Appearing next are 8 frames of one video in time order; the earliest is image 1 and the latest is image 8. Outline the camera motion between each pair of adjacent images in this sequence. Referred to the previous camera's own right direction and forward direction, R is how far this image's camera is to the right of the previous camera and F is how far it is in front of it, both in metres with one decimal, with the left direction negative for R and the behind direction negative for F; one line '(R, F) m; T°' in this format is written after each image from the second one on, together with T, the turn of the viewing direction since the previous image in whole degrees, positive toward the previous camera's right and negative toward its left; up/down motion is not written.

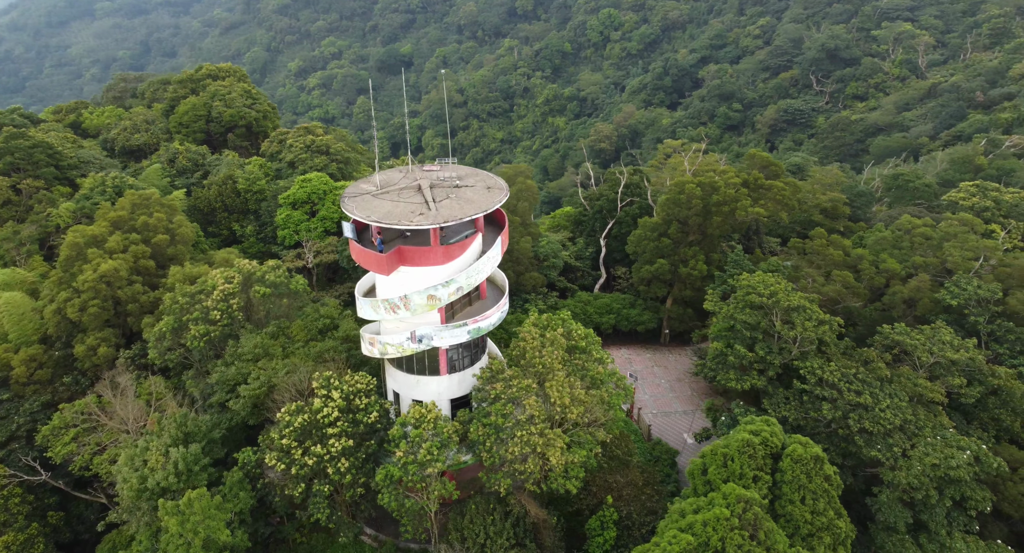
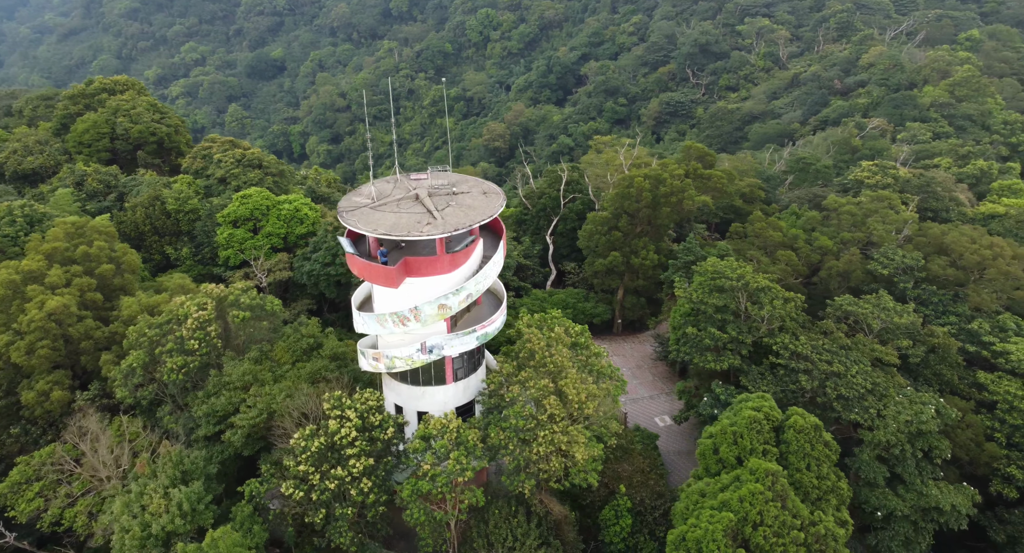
(-3.5, +0.1) m; +9°
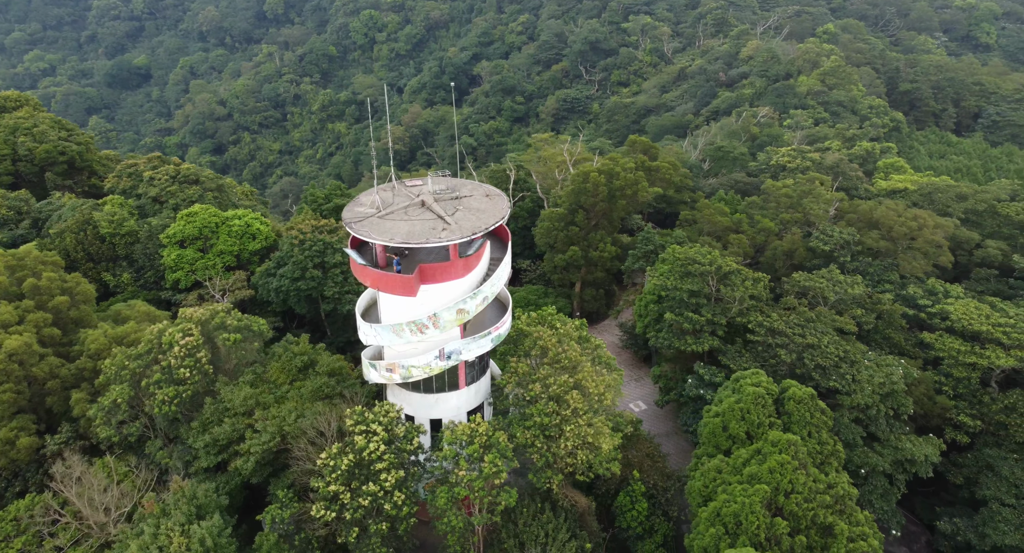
(-3.4, 0.0) m; +8°
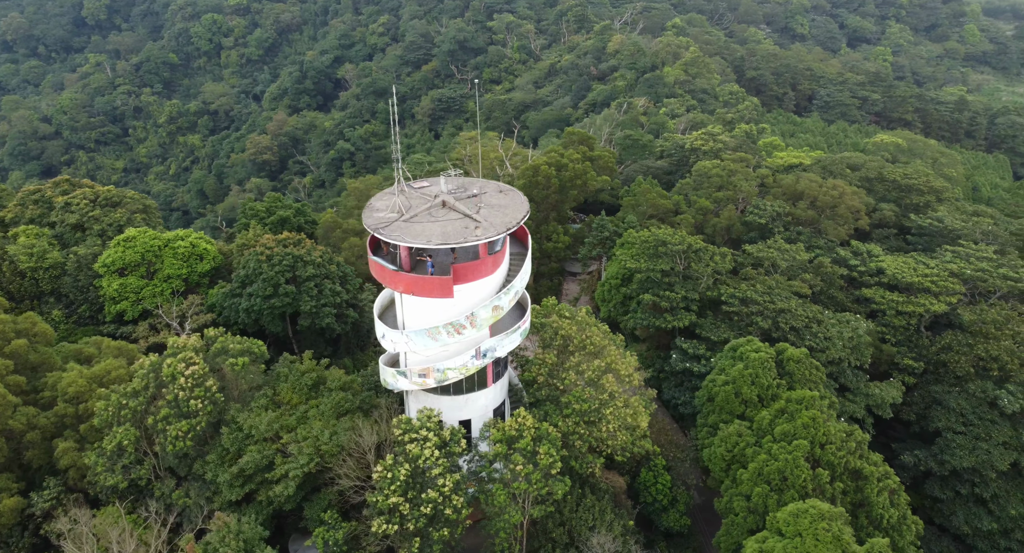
(-4.6, +0.2) m; +10°
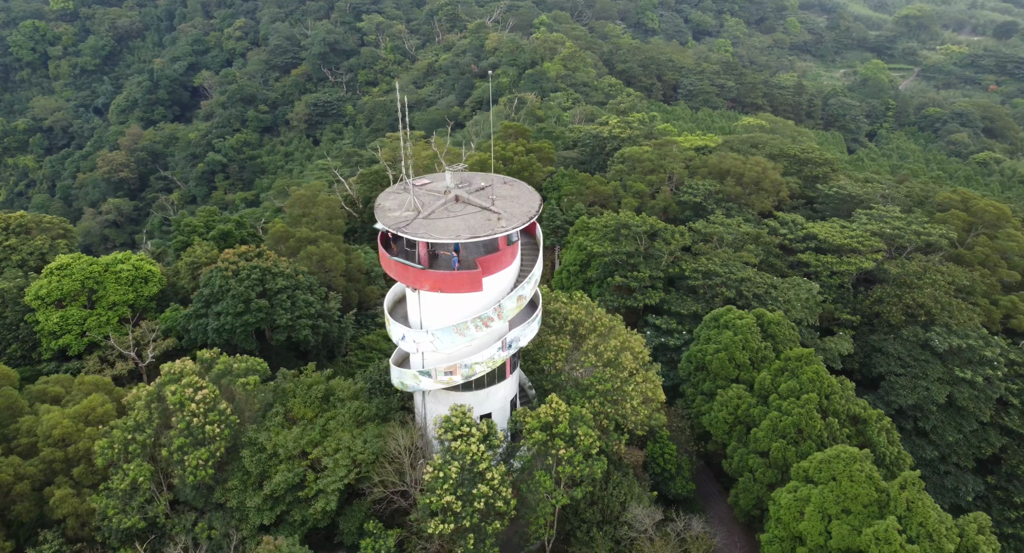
(-4.2, +0.1) m; +9°
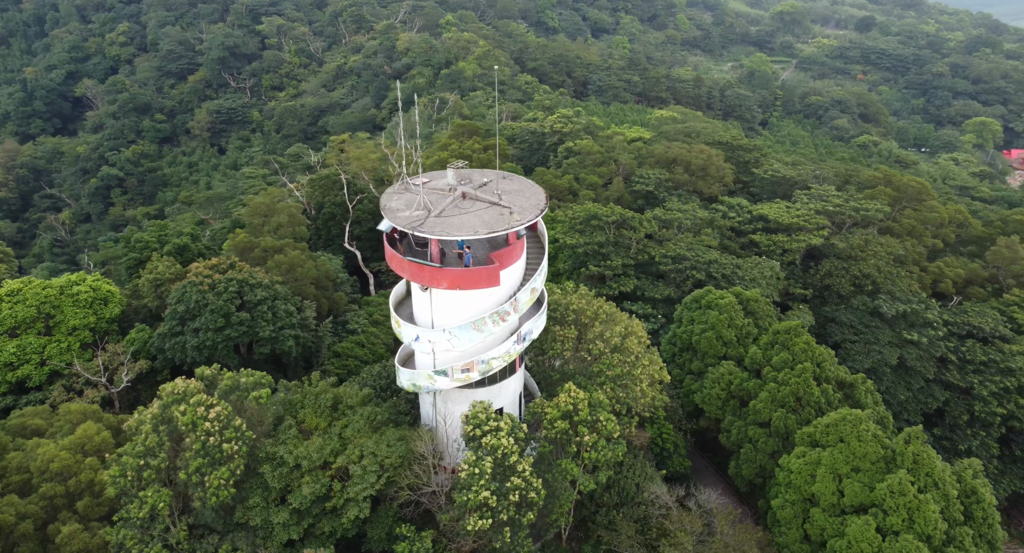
(-2.9, -0.1) m; +7°
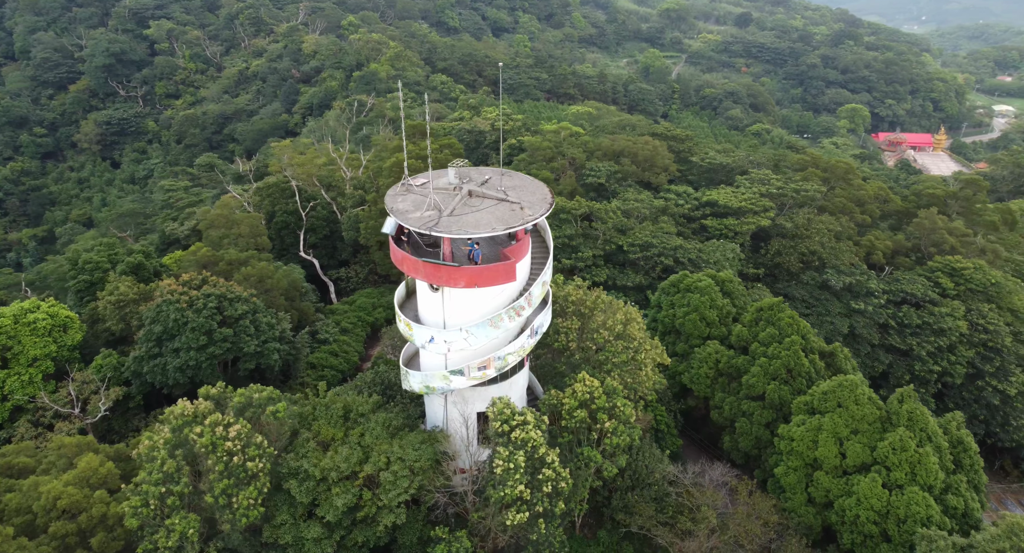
(-3.0, -0.1) m; +7°
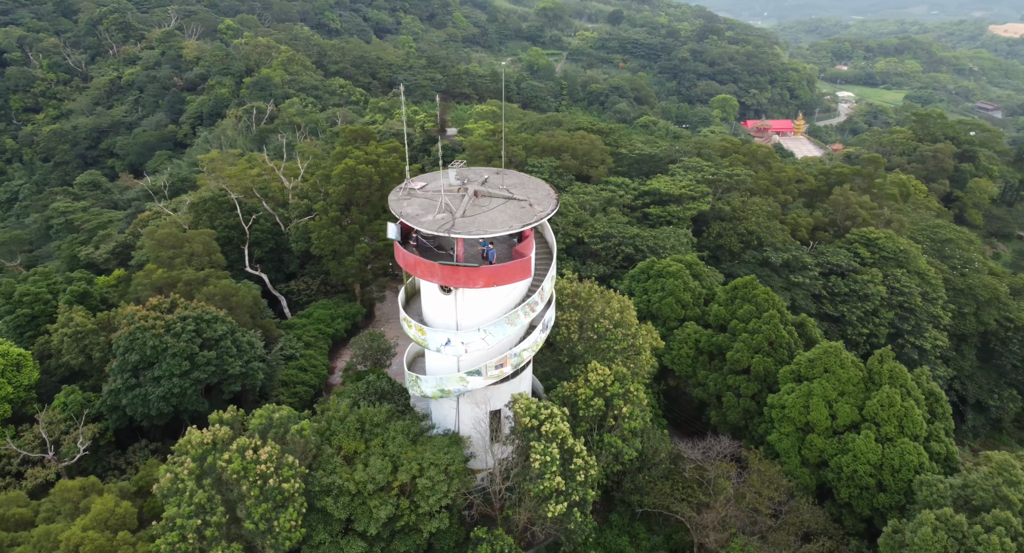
(-3.5, -0.1) m; +8°
